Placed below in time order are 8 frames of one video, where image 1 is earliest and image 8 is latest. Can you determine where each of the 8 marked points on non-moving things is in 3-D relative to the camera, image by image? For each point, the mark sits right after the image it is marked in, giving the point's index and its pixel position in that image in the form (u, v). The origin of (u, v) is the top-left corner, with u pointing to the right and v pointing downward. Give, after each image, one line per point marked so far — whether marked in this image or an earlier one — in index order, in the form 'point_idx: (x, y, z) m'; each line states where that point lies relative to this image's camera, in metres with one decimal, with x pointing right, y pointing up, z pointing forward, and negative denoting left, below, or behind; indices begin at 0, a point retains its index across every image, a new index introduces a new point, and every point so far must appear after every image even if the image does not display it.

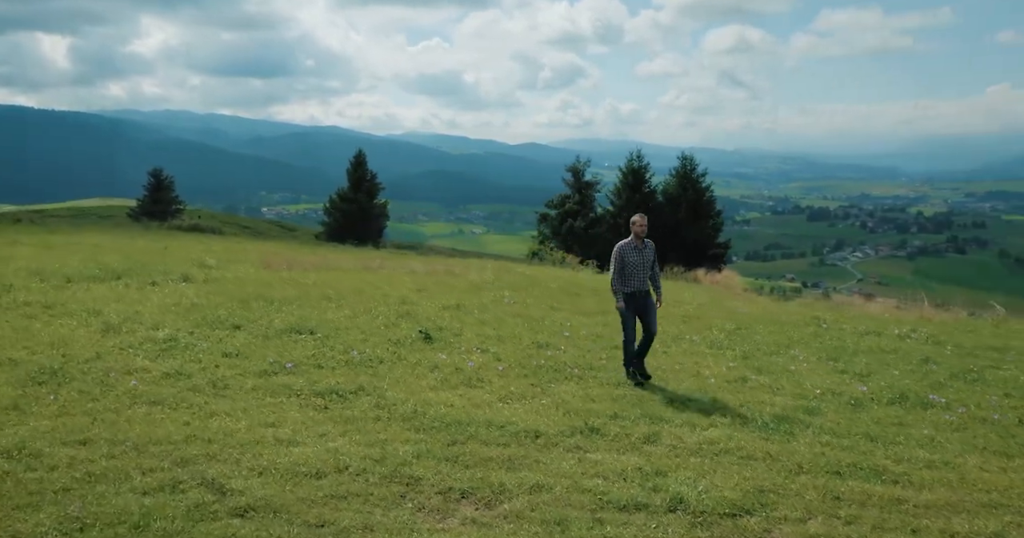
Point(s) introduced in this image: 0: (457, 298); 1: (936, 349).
0: (-0.9, -0.5, +14.2) m
1: (+6.5, -1.2, +13.7) m
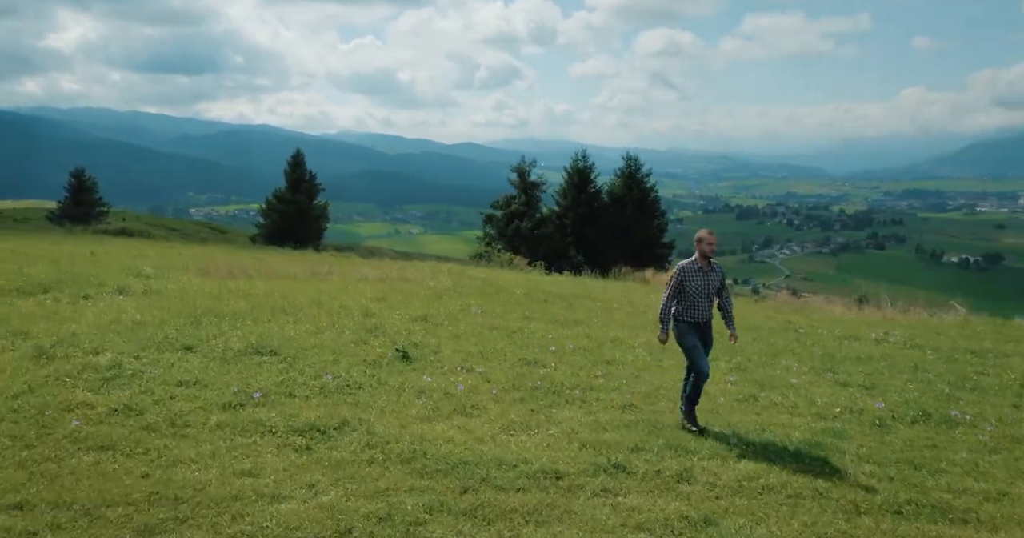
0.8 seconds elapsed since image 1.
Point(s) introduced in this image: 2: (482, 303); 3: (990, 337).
0: (-1.3, -0.6, +13.3) m
1: (+6.1, -1.3, +13.3) m
2: (-0.5, -0.6, +14.5) m
3: (+8.8, -1.2, +16.6) m
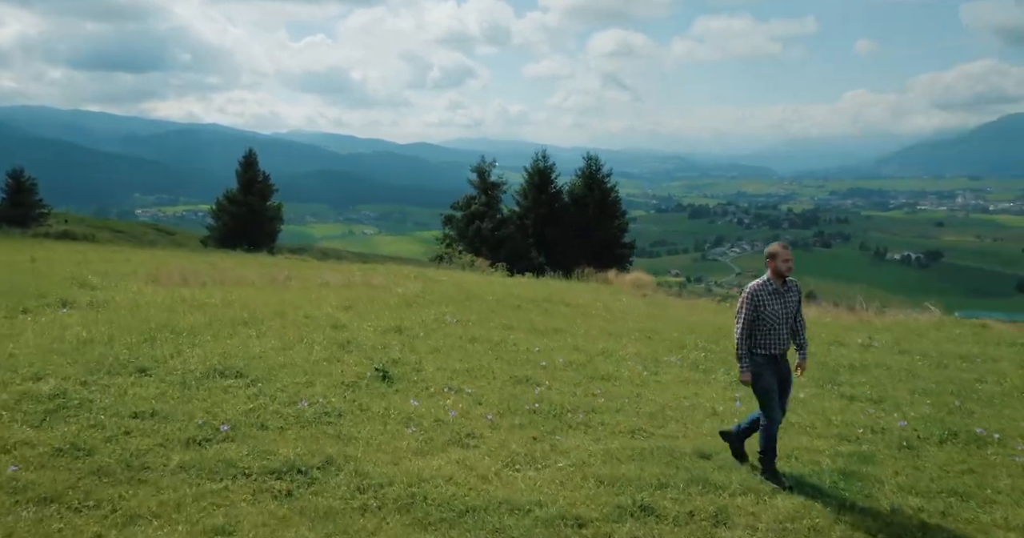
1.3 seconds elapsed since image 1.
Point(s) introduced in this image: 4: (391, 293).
0: (-1.7, -0.7, +12.4) m
1: (+5.8, -1.3, +12.9) m
2: (-0.9, -0.7, +13.7) m
3: (+8.3, -1.3, +16.3) m
4: (-2.2, -0.5, +16.2) m
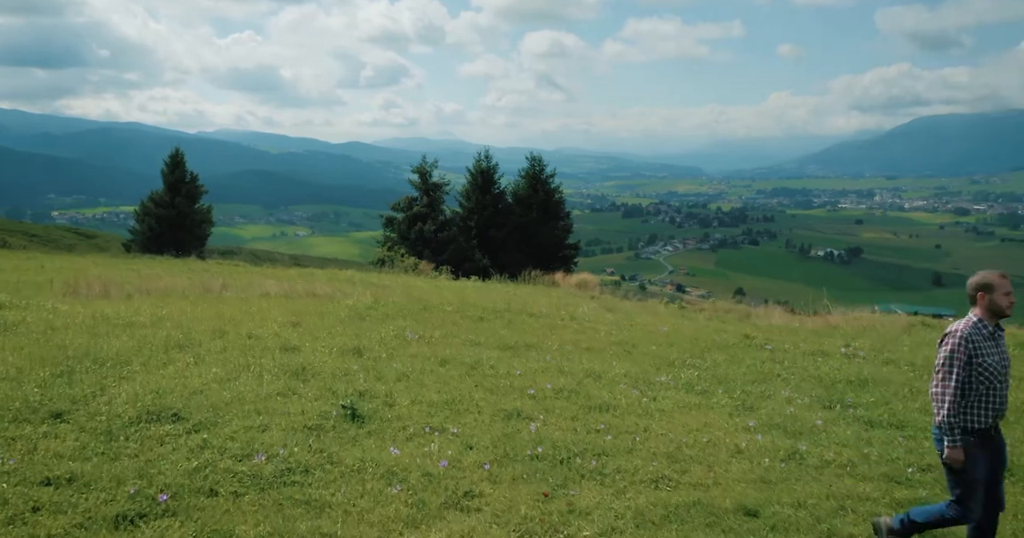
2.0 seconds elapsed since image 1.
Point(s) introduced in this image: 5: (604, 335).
0: (-2.0, -0.9, +11.2) m
1: (+5.3, -1.4, +12.1) m
2: (-1.4, -0.8, +12.5) m
3: (+7.6, -1.3, +15.8) m
4: (-2.9, -0.6, +14.9) m
5: (+1.4, -1.0, +13.6) m
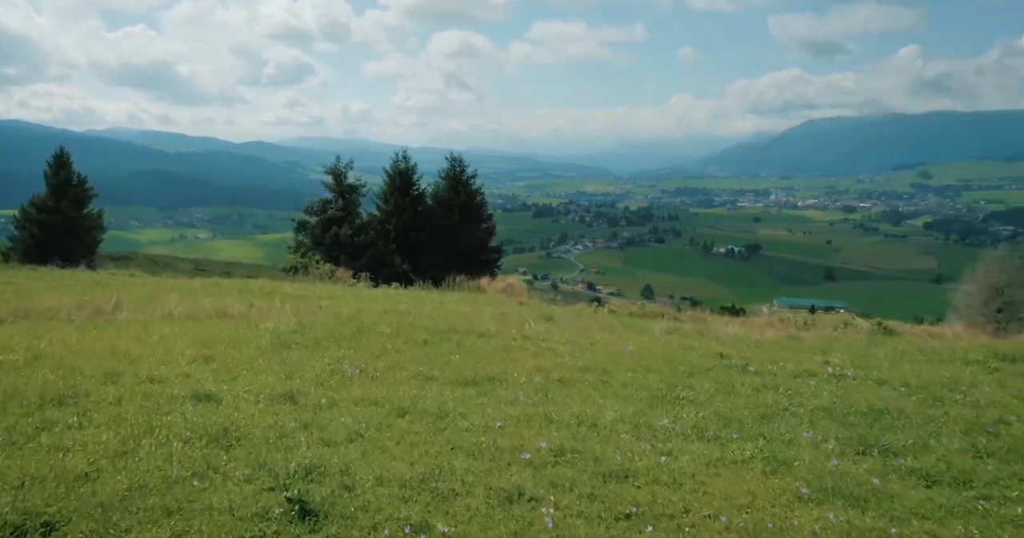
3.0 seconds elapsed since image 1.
0: (-2.4, -1.1, +9.2) m
1: (+4.8, -1.5, +10.9) m
2: (-1.9, -1.0, +10.6) m
3: (+6.7, -1.4, +14.8) m
4: (-3.7, -0.9, +12.8) m
5: (+0.8, -1.2, +12.0) m
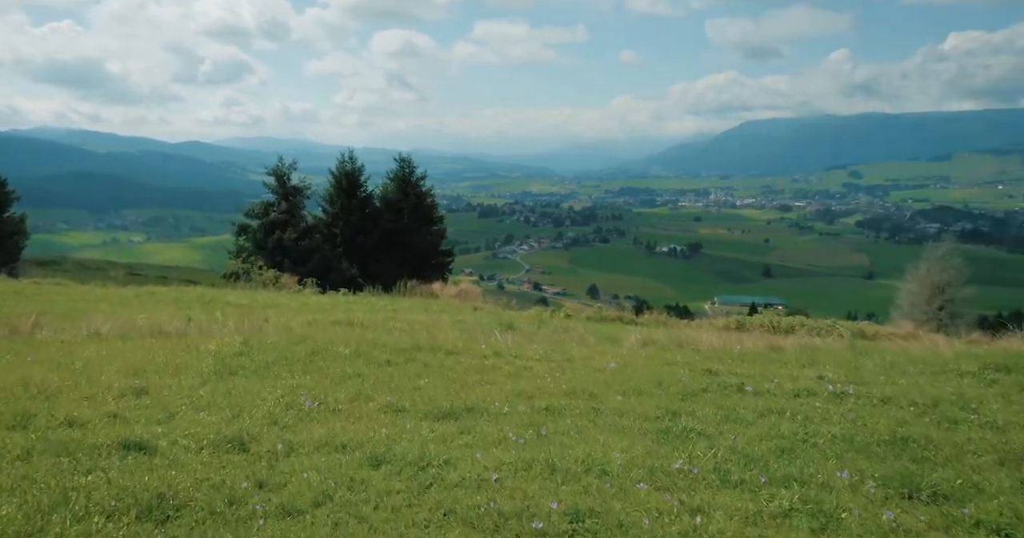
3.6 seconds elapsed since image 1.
0: (-2.6, -1.3, +7.9) m
1: (+4.5, -1.7, +10.0) m
2: (-2.1, -1.2, +9.3) m
3: (+6.2, -1.6, +14.0) m
4: (-4.0, -1.1, +11.4) m
5: (+0.5, -1.4, +10.8) m
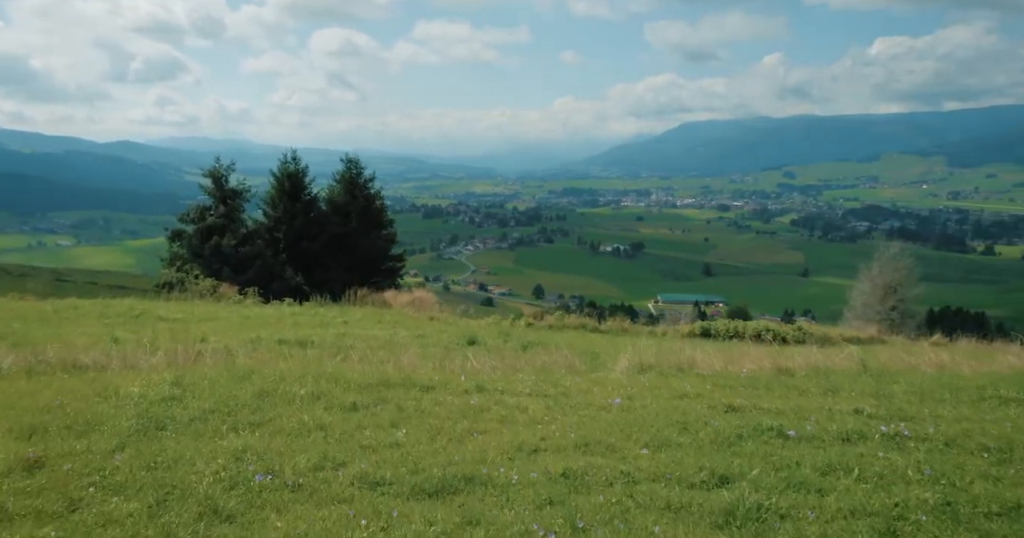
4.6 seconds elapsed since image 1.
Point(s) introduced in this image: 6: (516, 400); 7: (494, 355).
0: (-2.4, -1.5, +5.8) m
1: (+4.6, -1.9, +8.4) m
2: (-2.0, -1.5, +7.2) m
3: (+6.0, -1.7, +12.4) m
4: (-4.1, -1.3, +9.2) m
5: (+0.4, -1.6, +8.9) m
6: (+0.1, -1.6, +10.4) m
7: (-0.3, -1.6, +16.9) m
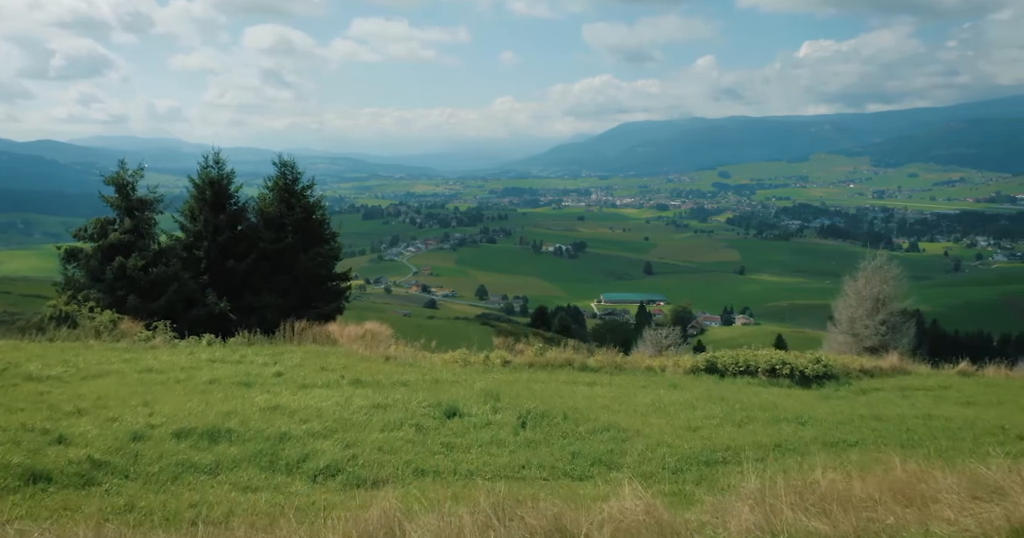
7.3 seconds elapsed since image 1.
0: (-1.3, -2.5, -0.6) m
1: (+5.5, -2.7, +2.5) m
2: (-1.0, -2.4, +0.9) m
3: (+6.6, -2.6, +6.7) m
4: (-3.2, -2.3, +2.8) m
5: (+1.3, -2.5, +2.8) m
6: (+0.9, -2.5, +4.3) m
7: (+0.1, -2.5, +10.7) m
